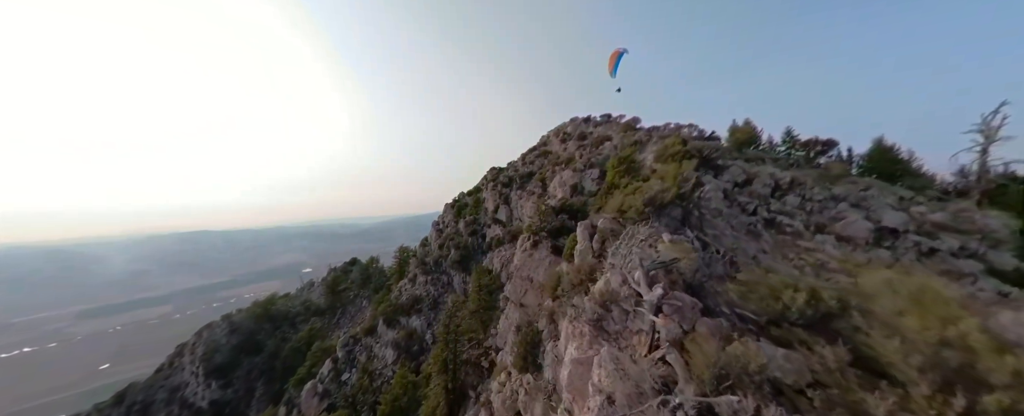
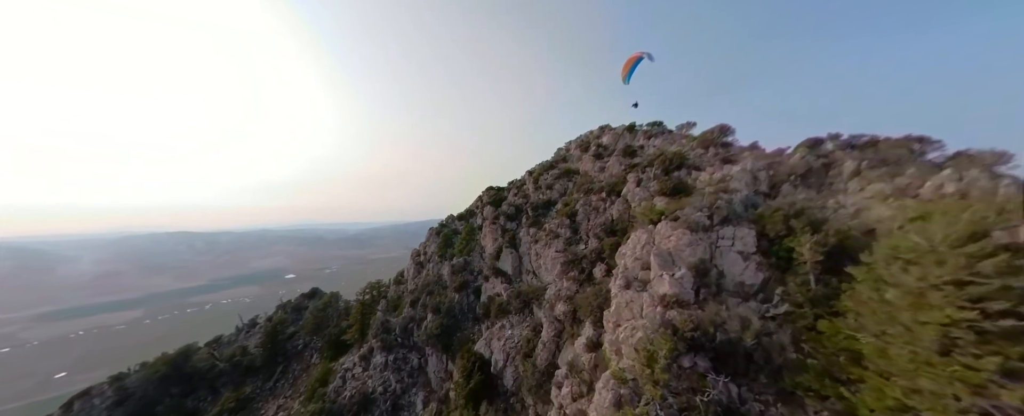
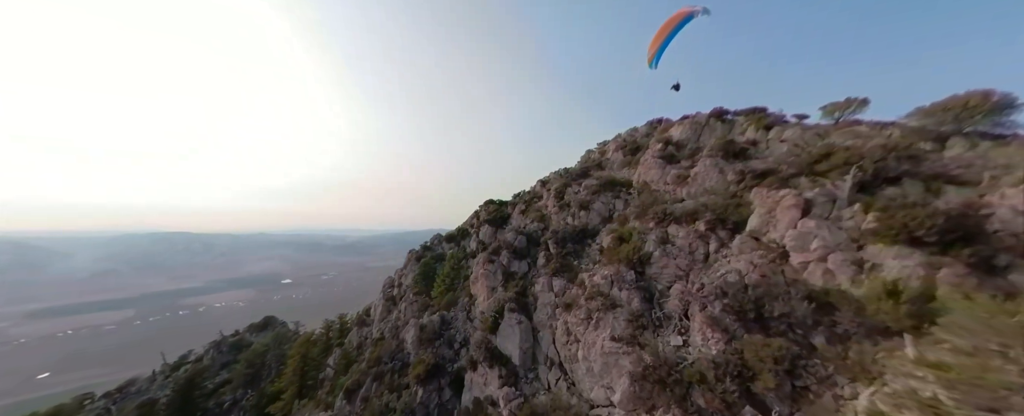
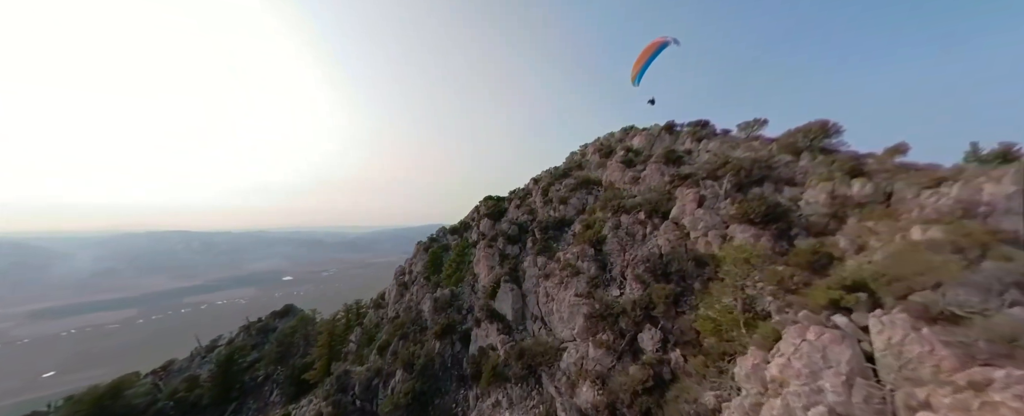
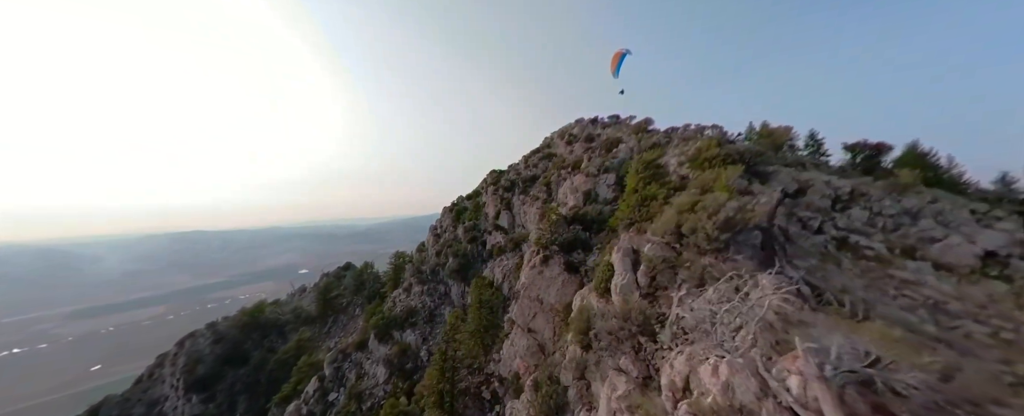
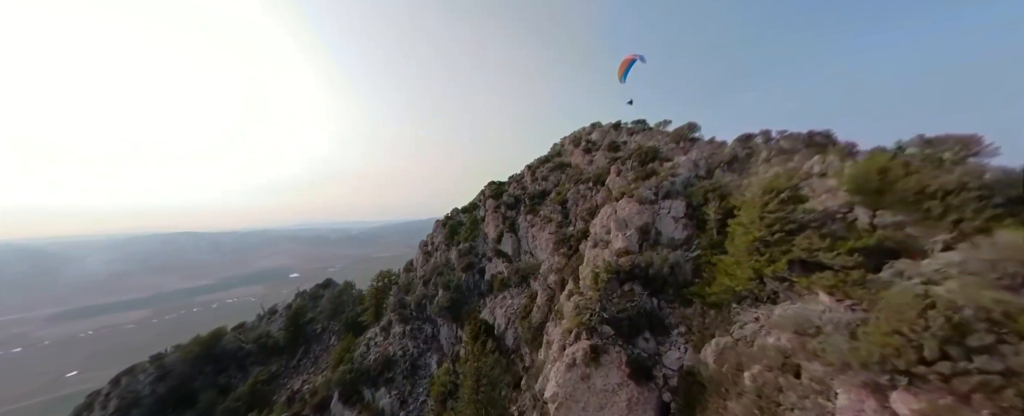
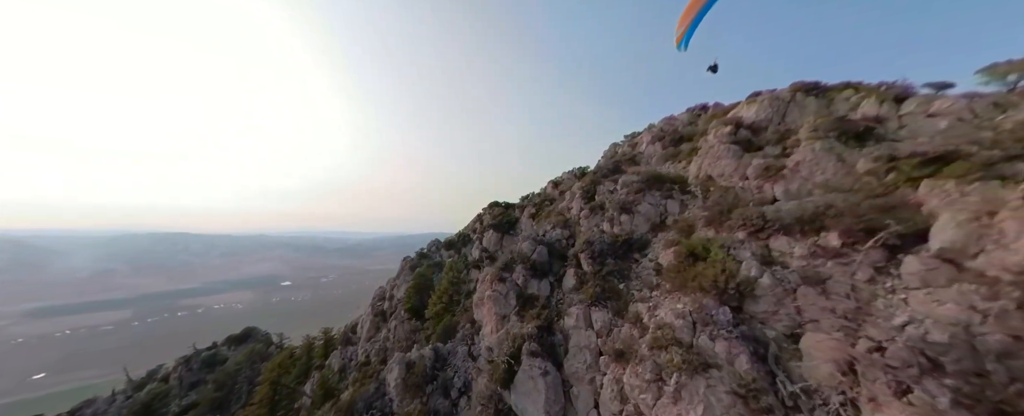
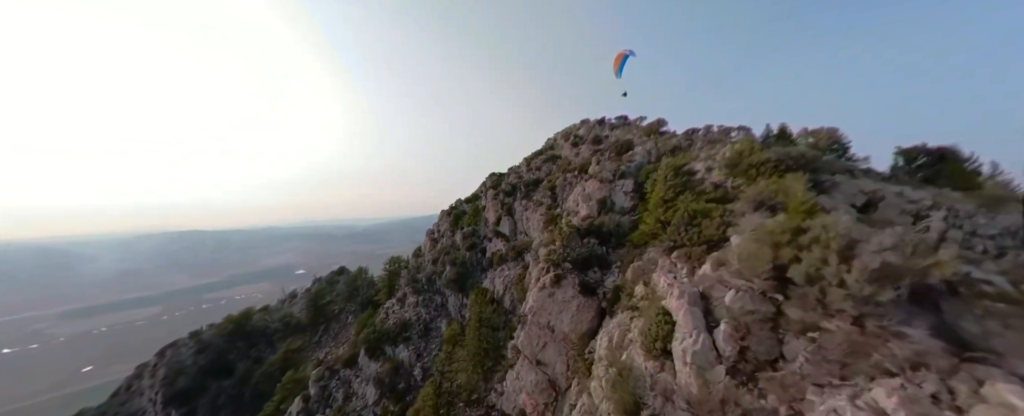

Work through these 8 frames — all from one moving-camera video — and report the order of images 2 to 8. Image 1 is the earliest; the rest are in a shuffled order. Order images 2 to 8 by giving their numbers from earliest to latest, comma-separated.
5, 8, 6, 2, 4, 3, 7
